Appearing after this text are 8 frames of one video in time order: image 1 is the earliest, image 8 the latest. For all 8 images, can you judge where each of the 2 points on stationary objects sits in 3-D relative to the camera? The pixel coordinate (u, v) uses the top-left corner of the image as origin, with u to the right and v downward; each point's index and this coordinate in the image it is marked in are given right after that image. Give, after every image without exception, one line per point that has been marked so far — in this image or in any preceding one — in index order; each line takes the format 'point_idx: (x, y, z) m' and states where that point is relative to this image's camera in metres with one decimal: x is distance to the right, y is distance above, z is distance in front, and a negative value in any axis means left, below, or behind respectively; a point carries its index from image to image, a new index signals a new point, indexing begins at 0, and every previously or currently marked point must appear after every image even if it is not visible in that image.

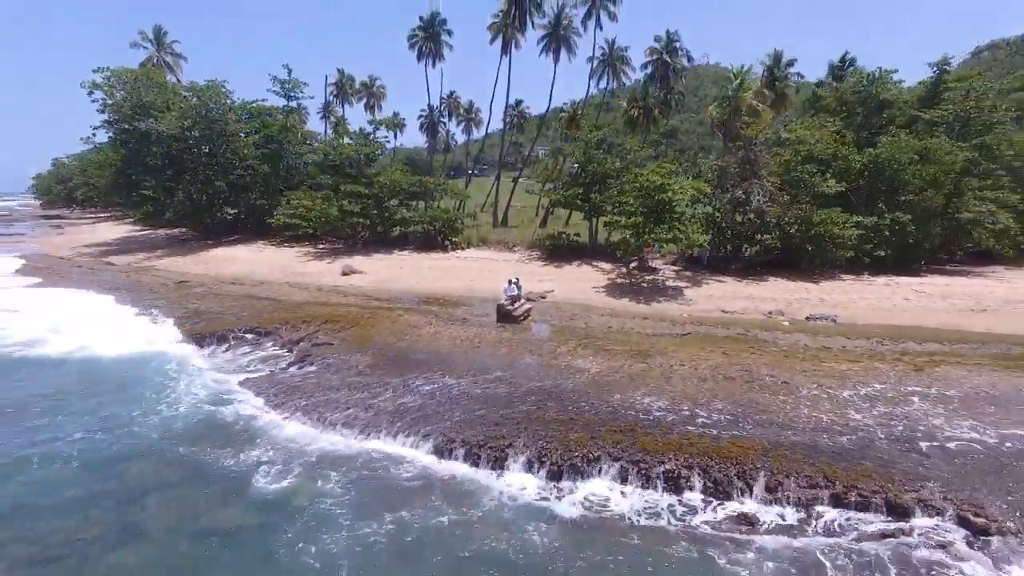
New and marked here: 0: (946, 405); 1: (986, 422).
0: (+6.9, -1.8, +10.4) m
1: (+7.1, -1.9, +9.8) m
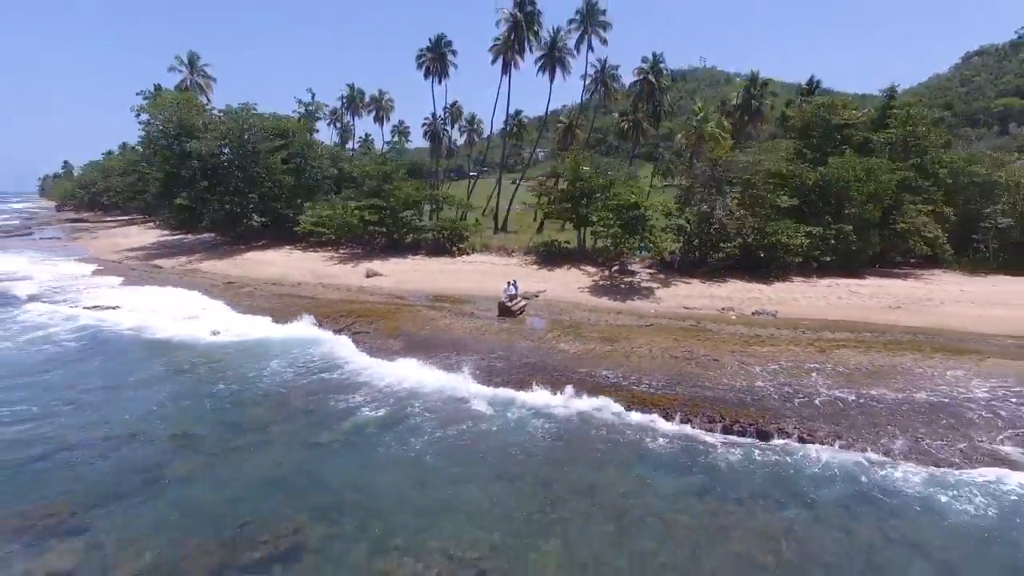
0: (+6.9, -1.8, +14.2) m
1: (+7.0, -1.9, +13.5) m
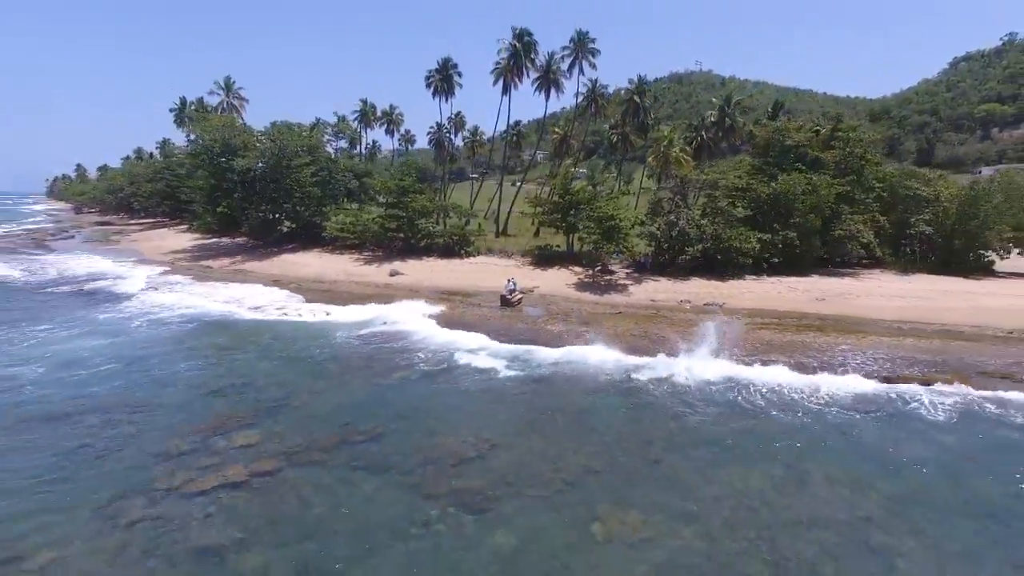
0: (+6.9, -1.7, +19.2) m
1: (+7.0, -1.8, +18.6) m
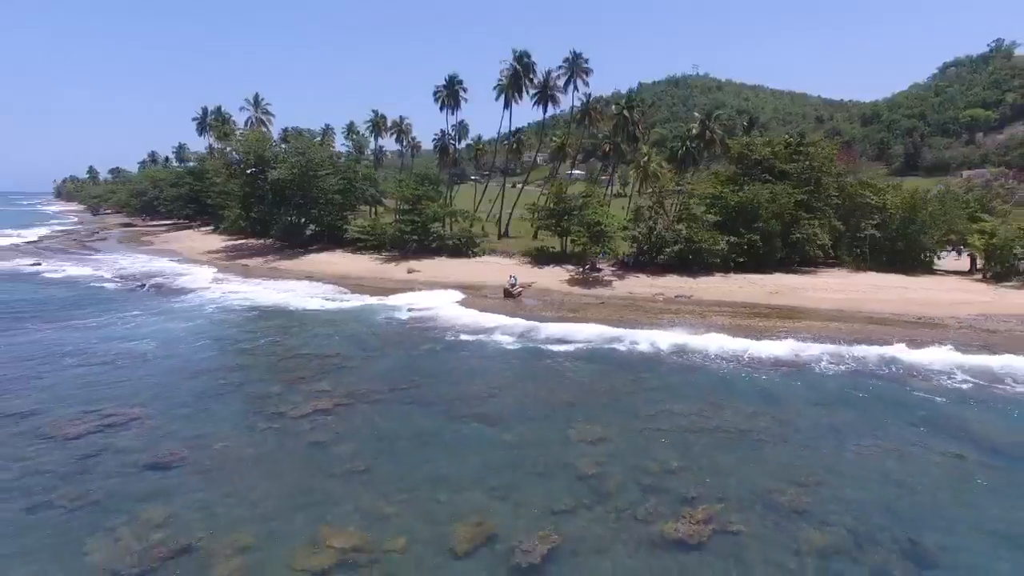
0: (+6.9, -1.4, +24.0) m
1: (+7.1, -1.5, +23.4) m
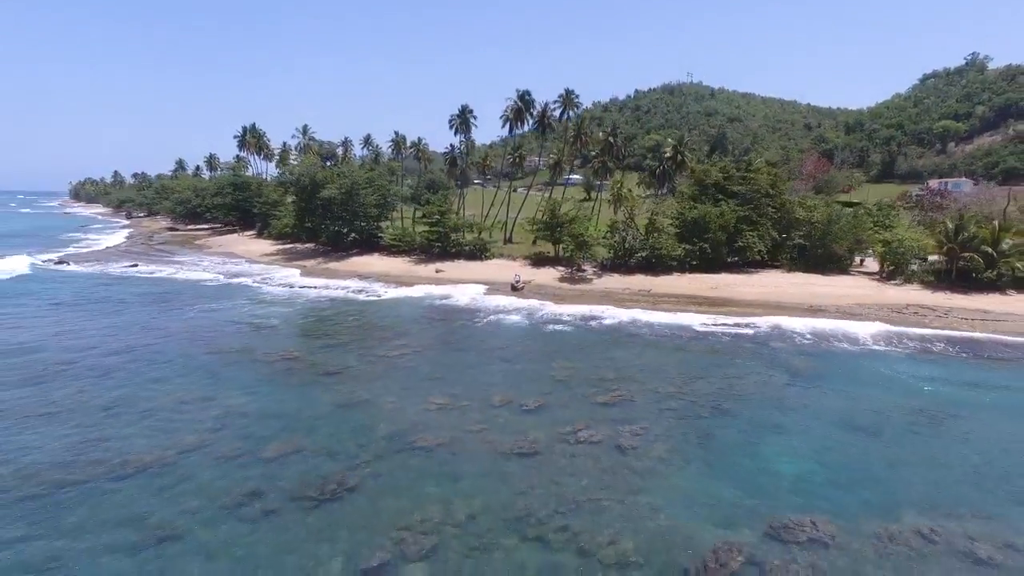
0: (+7.2, -1.2, +34.1) m
1: (+7.4, -1.3, +33.5) m
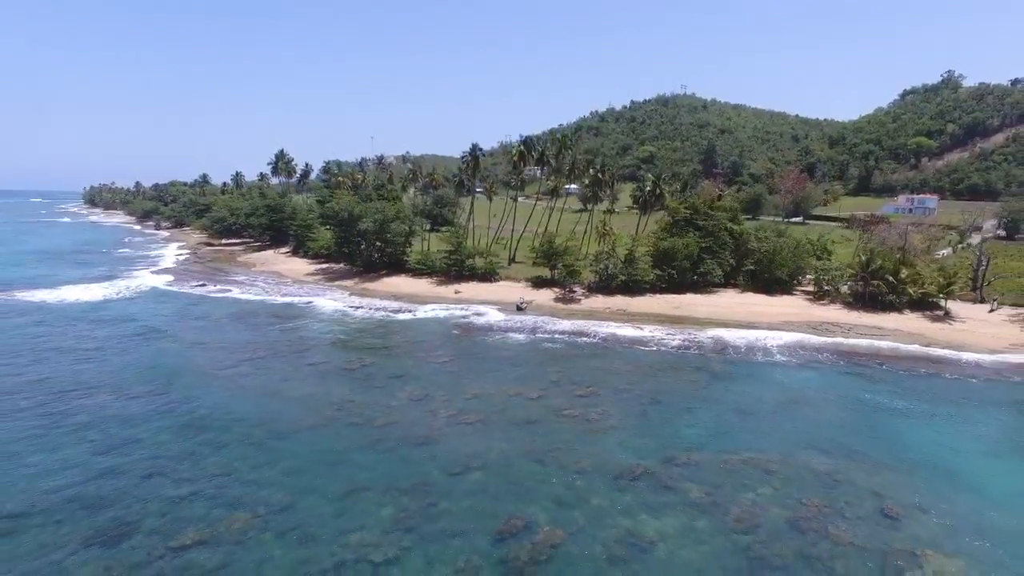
0: (+7.6, -2.6, +44.8) m
1: (+7.7, -2.7, +44.2) m
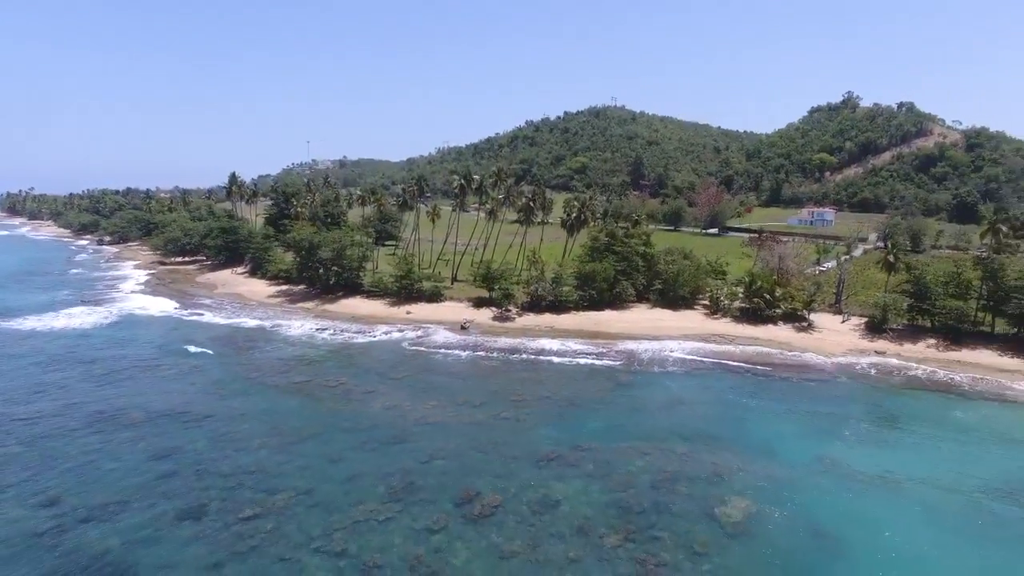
0: (+3.3, -4.4, +54.1) m
1: (+3.5, -4.5, +53.5) m
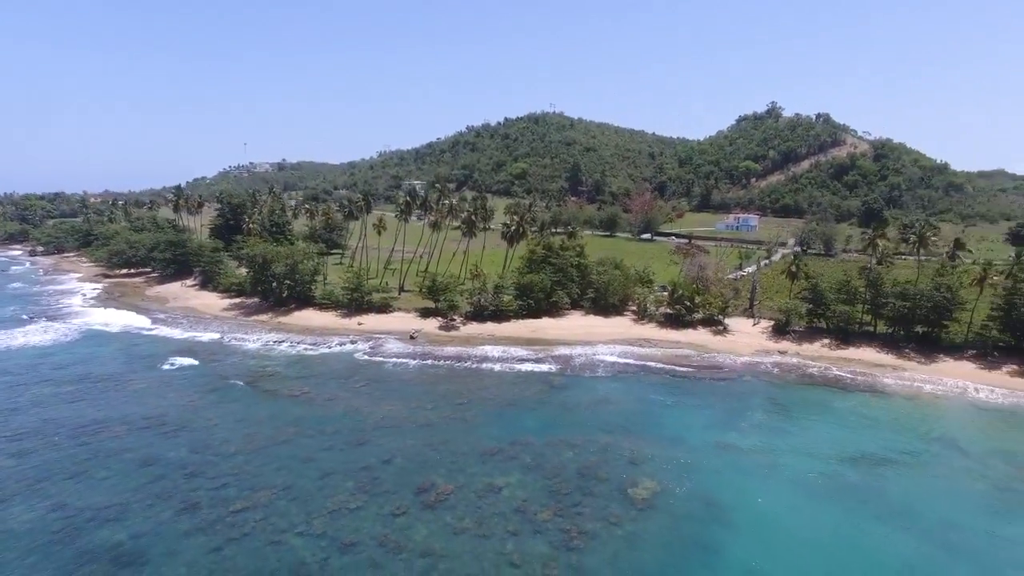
0: (-1.4, -5.4, +59.3) m
1: (-1.1, -5.5, +58.8) m
